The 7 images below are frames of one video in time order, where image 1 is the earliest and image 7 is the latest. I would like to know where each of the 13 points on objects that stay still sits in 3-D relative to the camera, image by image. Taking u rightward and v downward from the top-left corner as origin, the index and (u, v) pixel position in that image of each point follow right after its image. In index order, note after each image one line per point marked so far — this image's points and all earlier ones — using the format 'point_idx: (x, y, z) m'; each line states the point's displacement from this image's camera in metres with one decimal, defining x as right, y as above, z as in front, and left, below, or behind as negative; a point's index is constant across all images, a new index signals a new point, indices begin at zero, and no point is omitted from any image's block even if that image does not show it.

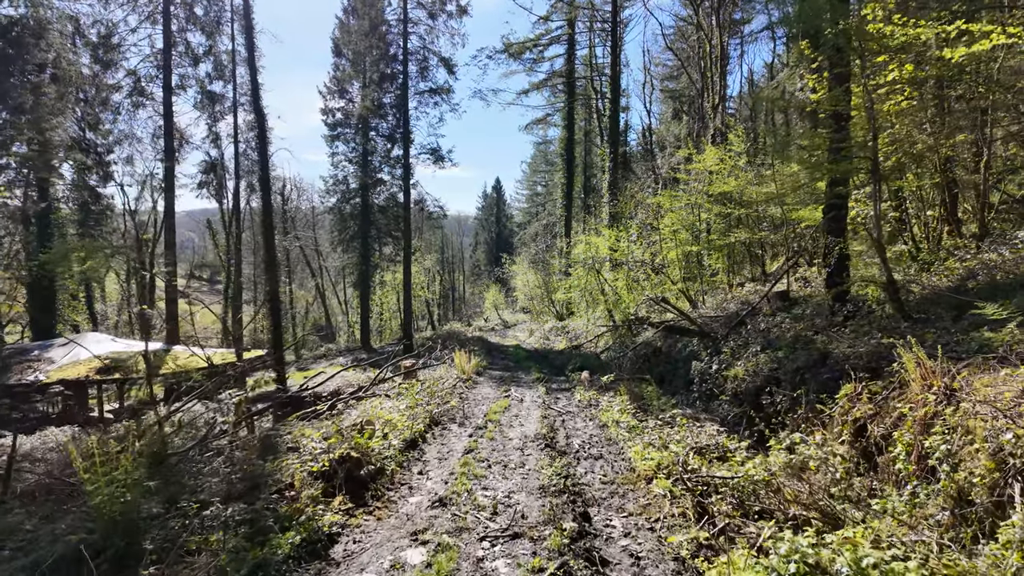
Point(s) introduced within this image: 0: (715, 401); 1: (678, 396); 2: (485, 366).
0: (+2.2, -1.2, +5.9) m
1: (+2.0, -1.3, +6.6) m
2: (-0.5, -1.5, +10.5) m
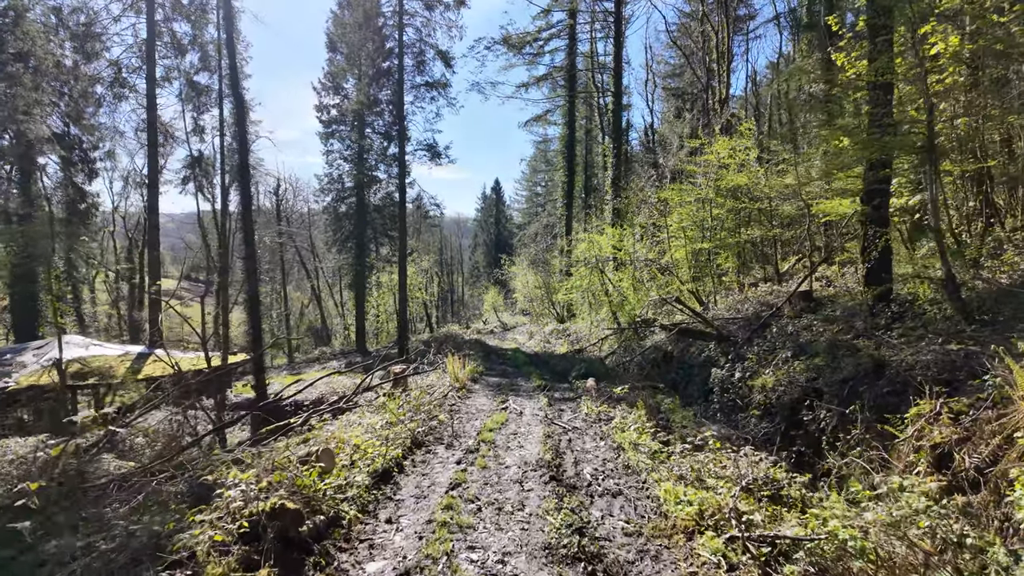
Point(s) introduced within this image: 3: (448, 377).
0: (+2.2, -1.2, +5.2) m
1: (+1.9, -1.2, +5.9) m
2: (-0.5, -1.5, +9.8) m
3: (-0.9, -1.3, +8.0) m
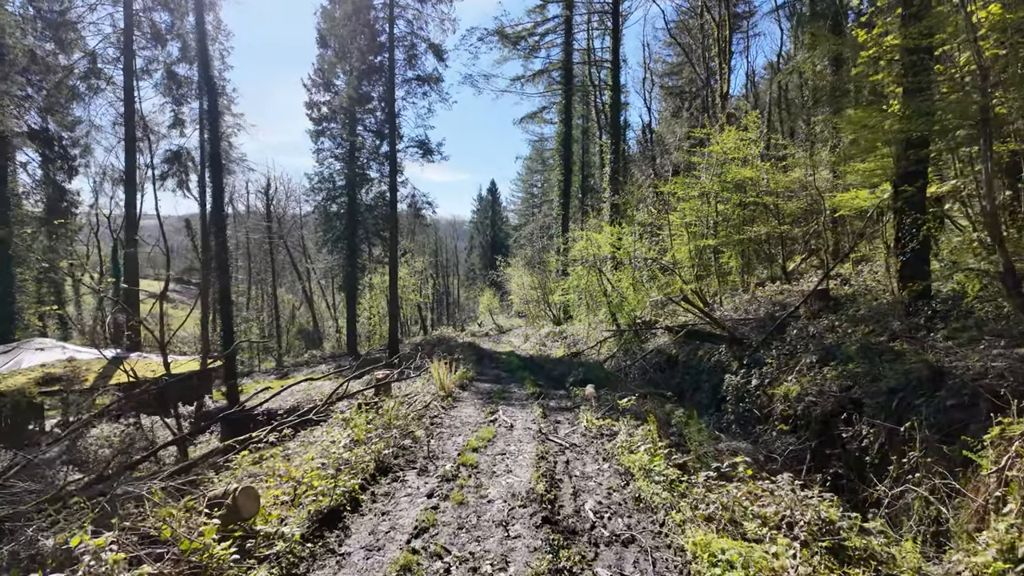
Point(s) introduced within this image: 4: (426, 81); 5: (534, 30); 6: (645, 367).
0: (+2.1, -1.2, +4.6) m
1: (+1.9, -1.2, +5.3) m
2: (-0.6, -1.4, +9.2) m
3: (-1.0, -1.2, +7.4) m
4: (-2.8, +6.7, +18.3) m
5: (+0.7, +8.2, +18.1) m
6: (+1.8, -1.1, +7.8) m
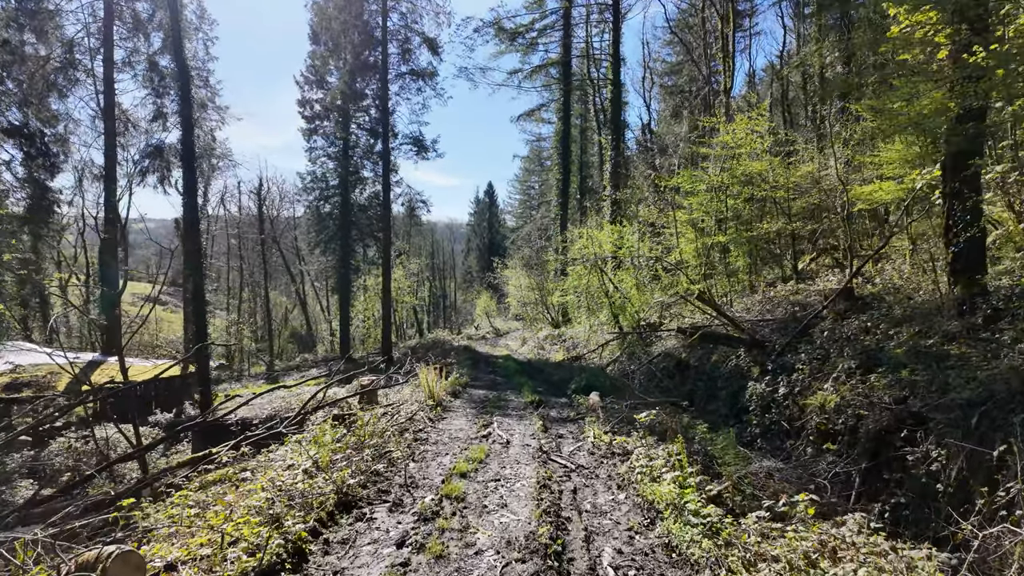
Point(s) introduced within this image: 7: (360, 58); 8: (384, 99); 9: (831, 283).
0: (+2.1, -1.1, +4.0) m
1: (+1.8, -1.2, +4.7) m
2: (-0.7, -1.4, +8.6) m
3: (-1.1, -1.2, +6.8) m
4: (-2.9, +6.6, +17.7) m
5: (+0.6, +8.1, +17.6) m
6: (+1.8, -1.1, +7.2) m
7: (-5.3, +8.0, +19.7) m
8: (-4.5, +6.6, +19.7) m
9: (+4.5, +0.1, +8.1) m
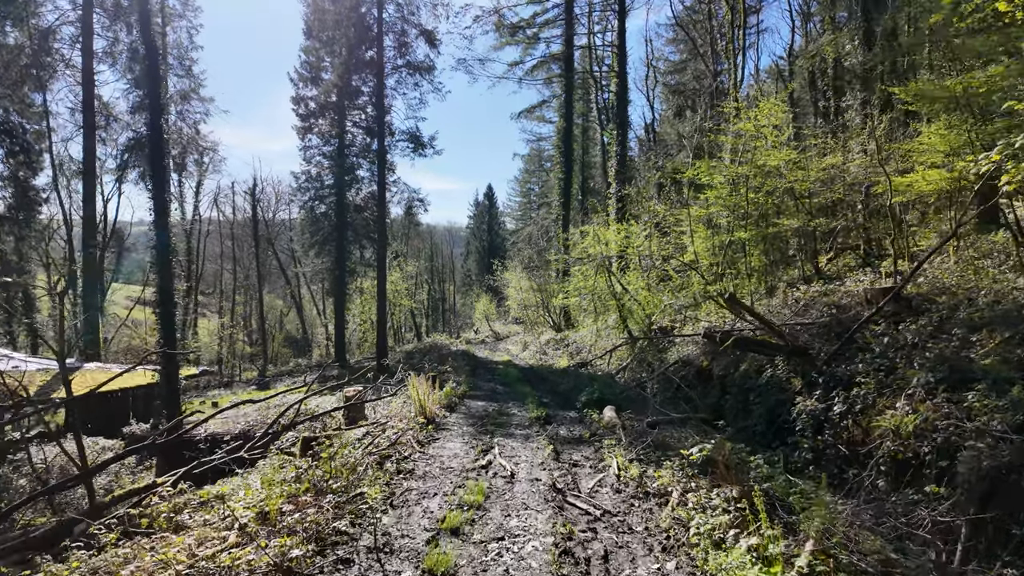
0: (+2.1, -1.1, +3.3) m
1: (+1.9, -1.2, +3.9) m
2: (-0.7, -1.5, +7.9) m
3: (-1.1, -1.2, +6.1) m
4: (-2.9, +6.6, +17.0) m
5: (+0.6, +8.1, +16.9) m
6: (+1.8, -1.1, +6.4) m
7: (-5.2, +7.9, +19.0) m
8: (-4.4, +6.5, +19.0) m
9: (+4.6, +0.1, +7.3) m
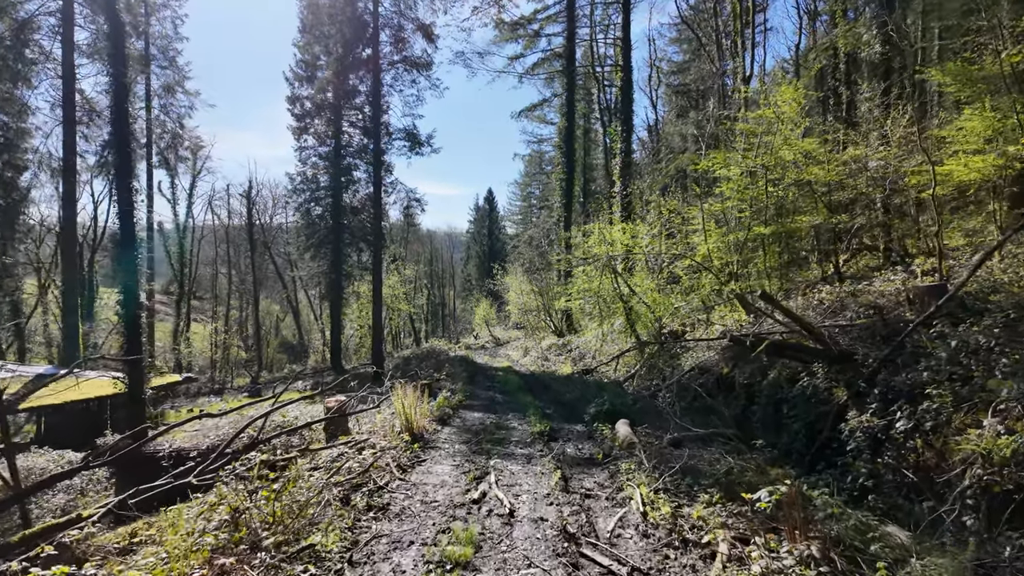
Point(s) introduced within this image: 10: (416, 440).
0: (+2.1, -1.1, +2.6) m
1: (+1.9, -1.1, +3.3) m
2: (-0.7, -1.5, +7.2) m
3: (-1.1, -1.2, +5.4) m
4: (-2.9, +6.5, +16.5) m
5: (+0.6, +8.0, +16.4) m
6: (+1.8, -1.1, +5.8) m
7: (-5.2, +7.8, +18.5) m
8: (-4.4, +6.4, +18.4) m
9: (+4.6, +0.1, +6.7) m
10: (-0.8, -1.3, +5.1) m
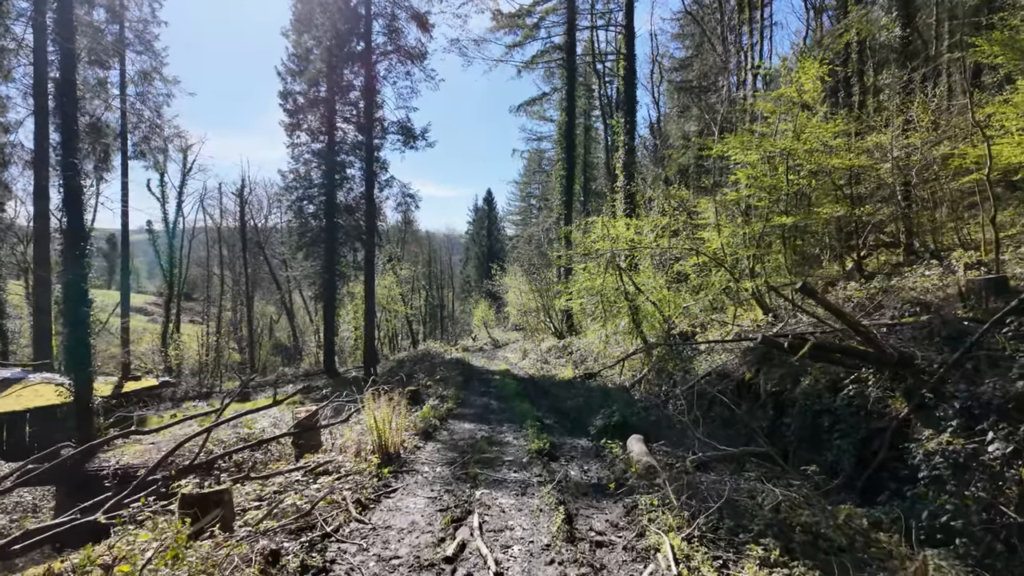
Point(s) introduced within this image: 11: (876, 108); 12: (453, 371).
0: (+2.0, -1.0, +2.0) m
1: (+1.8, -1.1, +2.6) m
2: (-0.7, -1.4, +6.6) m
3: (-1.1, -1.2, +4.8) m
4: (-2.9, +6.5, +15.8) m
5: (+0.6, +8.0, +15.7) m
6: (+1.7, -1.0, +5.1) m
7: (-5.3, +7.8, +17.8) m
8: (-4.5, +6.4, +17.8) m
9: (+4.5, +0.1, +6.0) m
10: (-0.9, -1.3, +4.4) m
11: (+6.1, +3.0, +9.3) m
12: (-1.3, -1.7, +11.9) m
